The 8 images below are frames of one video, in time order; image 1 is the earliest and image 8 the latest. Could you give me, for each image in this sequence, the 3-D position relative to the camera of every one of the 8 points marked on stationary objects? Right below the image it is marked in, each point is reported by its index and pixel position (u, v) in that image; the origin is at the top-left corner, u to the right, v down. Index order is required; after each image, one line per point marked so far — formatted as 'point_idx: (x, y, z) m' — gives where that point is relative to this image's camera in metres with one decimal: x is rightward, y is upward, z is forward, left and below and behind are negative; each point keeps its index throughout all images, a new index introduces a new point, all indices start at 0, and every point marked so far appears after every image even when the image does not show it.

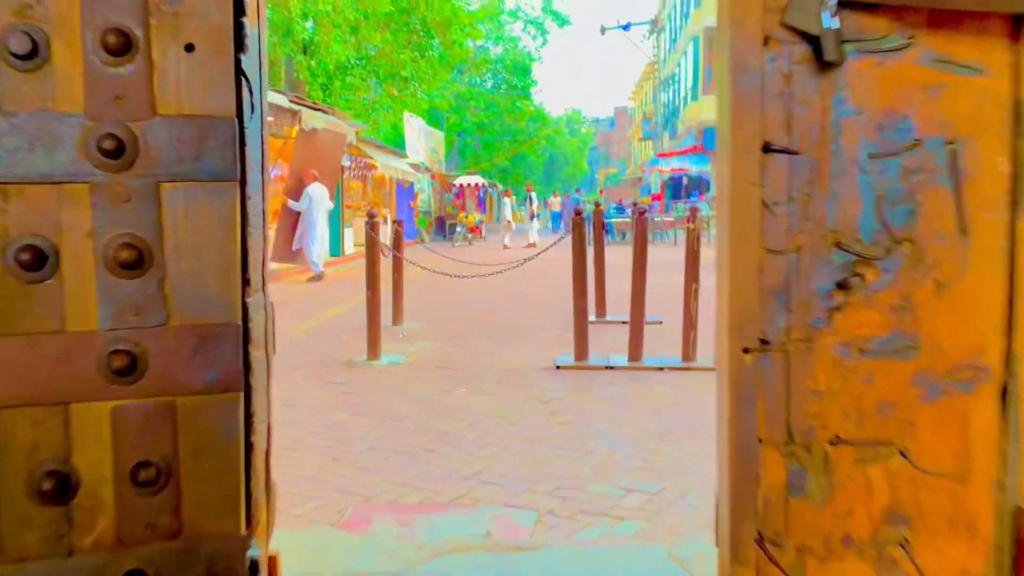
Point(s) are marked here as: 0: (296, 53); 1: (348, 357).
0: (-3.9, +4.3, +15.8) m
1: (-1.2, -0.5, +6.5) m
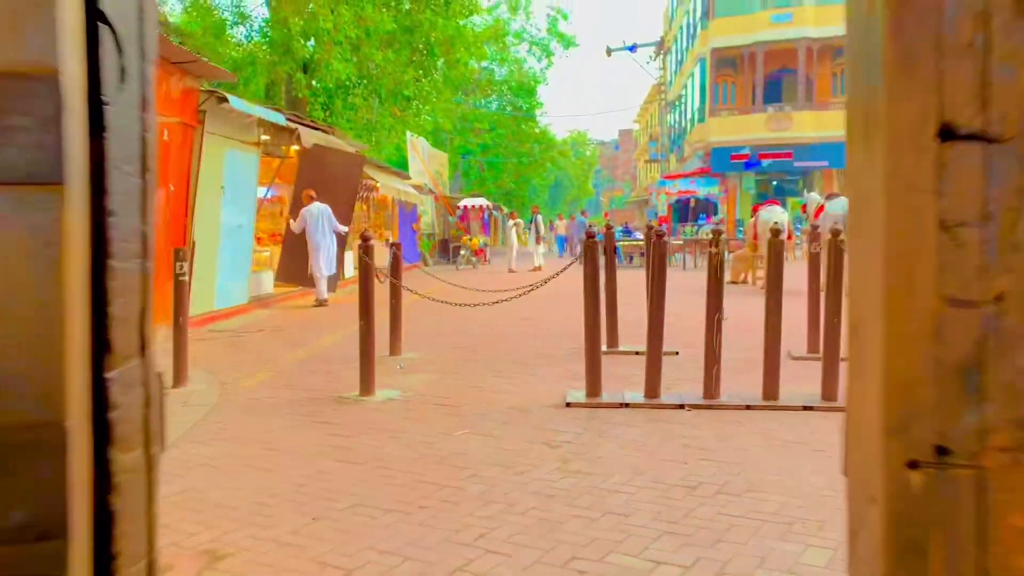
0: (-3.8, +3.8, +15.5) m
1: (-1.2, -0.7, +6.0) m
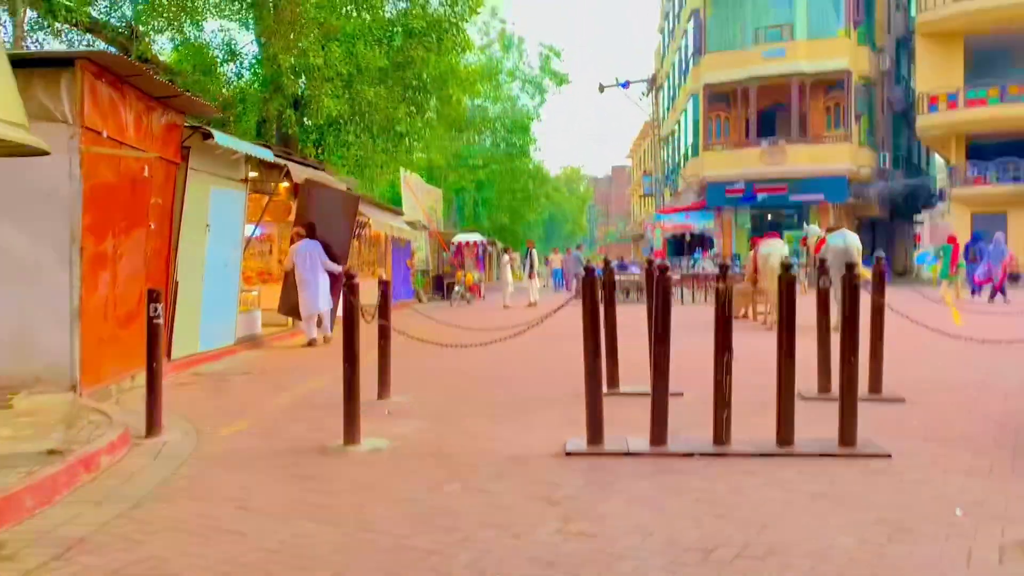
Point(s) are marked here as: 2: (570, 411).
0: (-3.9, +3.1, +15.3) m
1: (-1.2, -1.0, +5.6) m
2: (+0.4, -0.9, +6.3) m
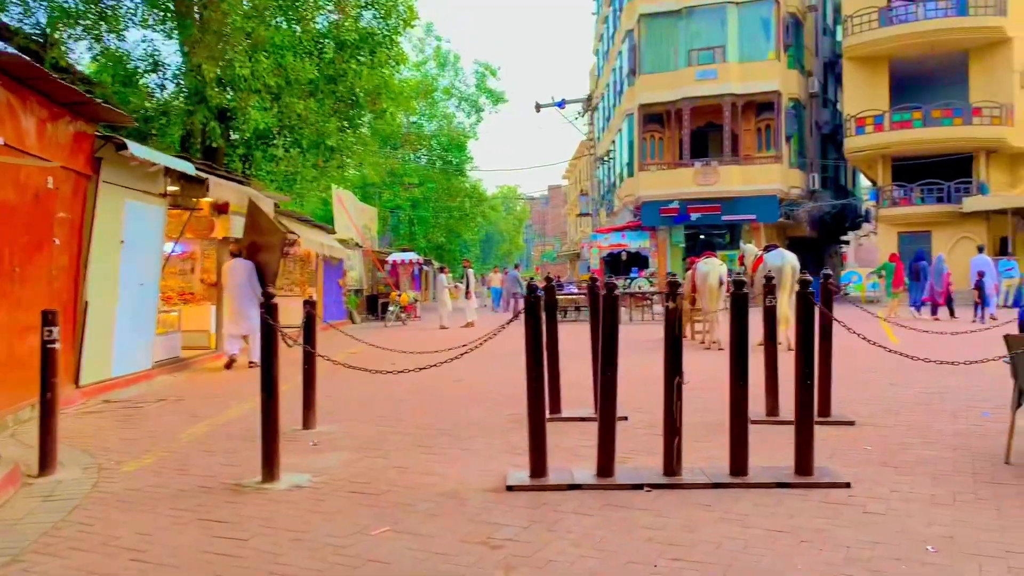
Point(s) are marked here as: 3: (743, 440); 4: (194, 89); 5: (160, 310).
0: (-5.0, +2.8, +14.6) m
1: (-1.6, -1.1, +5.1) m
2: (0.0, -1.0, +5.9) m
3: (+1.3, -0.8, +4.8) m
4: (-5.1, +3.2, +14.1) m
5: (-4.9, -0.3, +12.3) m
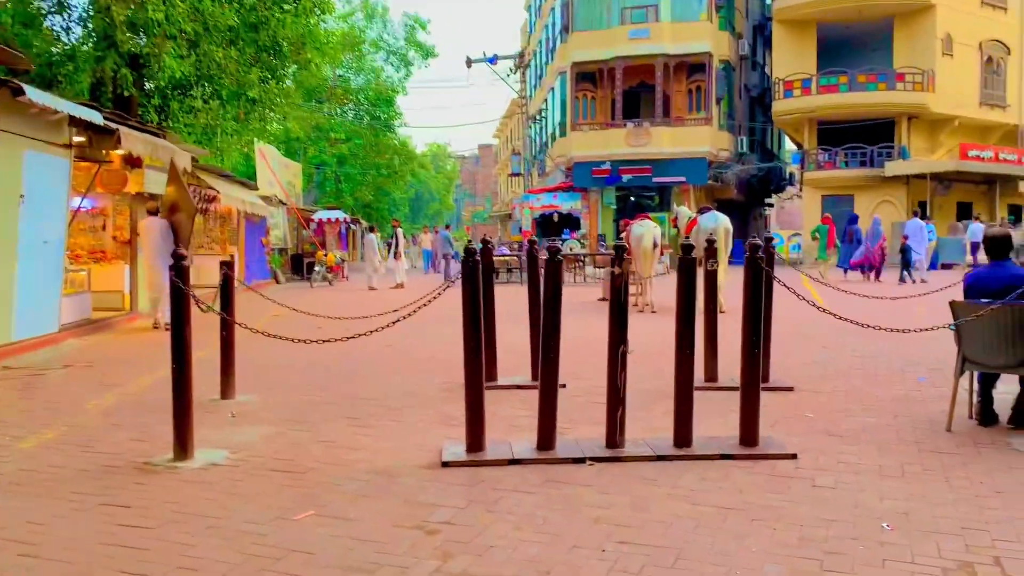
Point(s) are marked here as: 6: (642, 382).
0: (-6.1, +3.5, +13.7) m
1: (-1.9, -0.9, +4.7) m
2: (-0.4, -0.8, +5.6) m
3: (+0.9, -0.6, +4.6) m
4: (-6.2, +3.8, +13.1) m
5: (-5.9, +0.2, +11.6) m
6: (+1.0, -0.7, +6.8) m
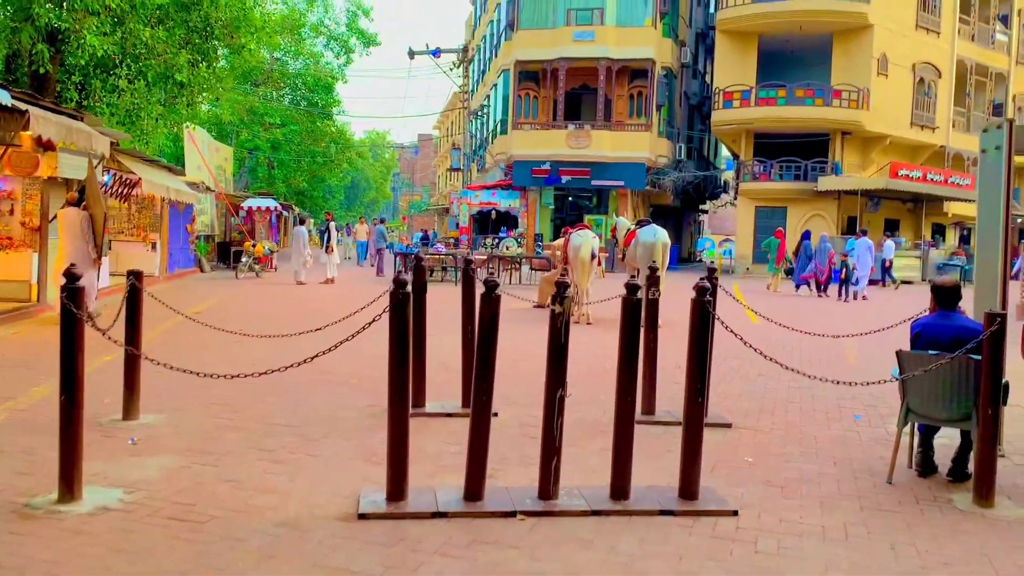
0: (-6.9, +3.6, +12.8) m
1: (-2.3, -1.0, +4.2) m
2: (-0.9, -0.9, +5.3) m
3: (+0.6, -0.9, +4.3) m
4: (-7.0, +4.0, +12.3) m
5: (-6.7, +0.4, +10.7) m
6: (+0.5, -0.9, +6.5) m
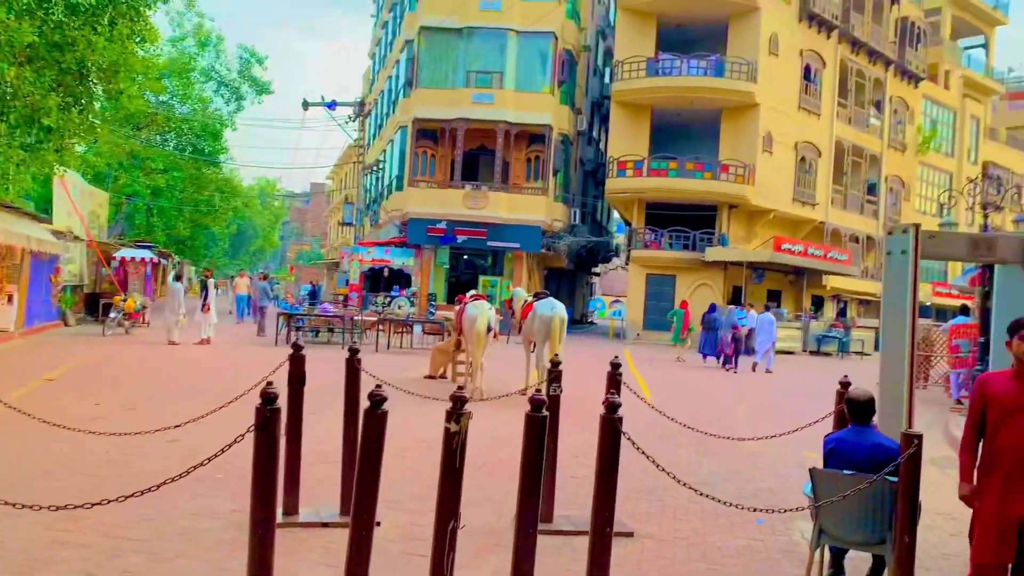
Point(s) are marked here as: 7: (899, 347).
0: (-8.4, +2.8, +11.6) m
1: (-2.8, -1.4, +3.3) m
2: (-1.5, -1.4, +4.6) m
3: (+0.1, -1.4, +3.8) m
4: (-8.3, +3.2, +11.1) m
5: (-7.9, -0.3, +9.4) m
6: (-0.3, -1.6, +6.0) m
7: (+2.5, -0.4, +5.5) m
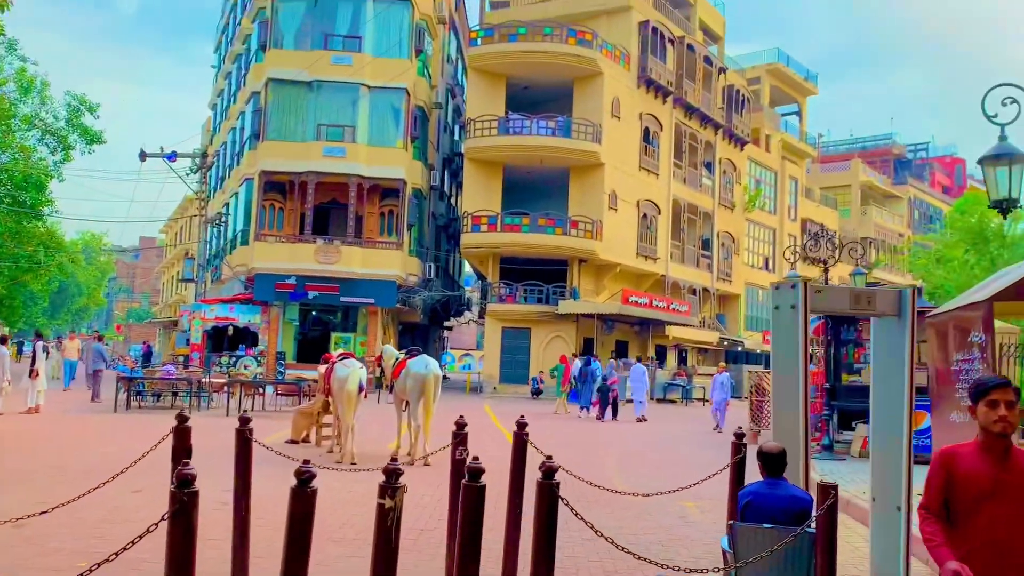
0: (-9.9, +2.0, +10.0) m
1: (-2.9, -1.7, +2.6) m
2: (-1.9, -1.8, +4.0) m
3: (-0.2, -1.6, +3.6) m
4: (-9.8, +2.4, +9.5) m
5: (-9.0, -1.0, +7.7) m
6: (-0.9, -1.9, +5.6) m
7: (+1.8, -0.7, +5.7) m
